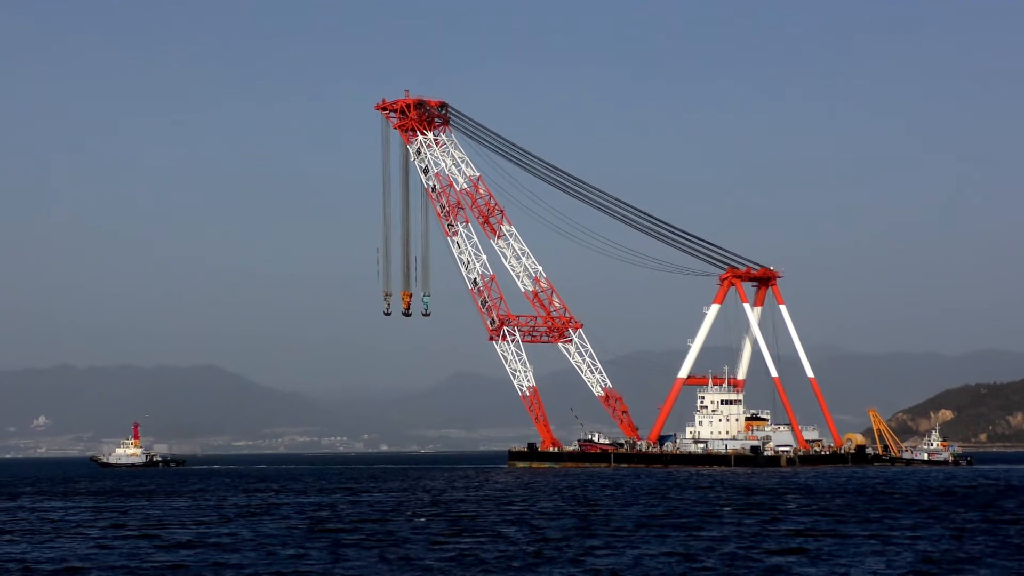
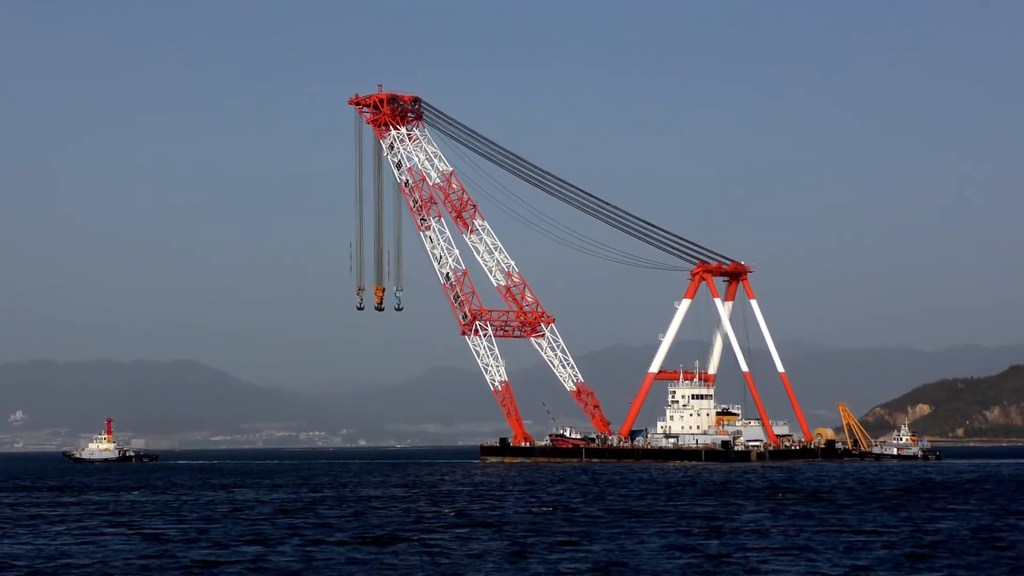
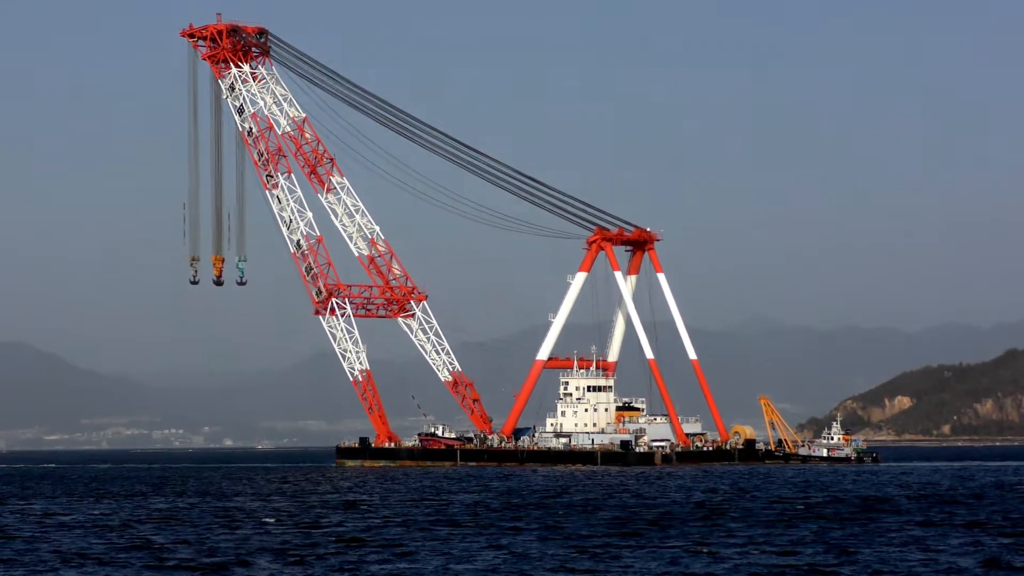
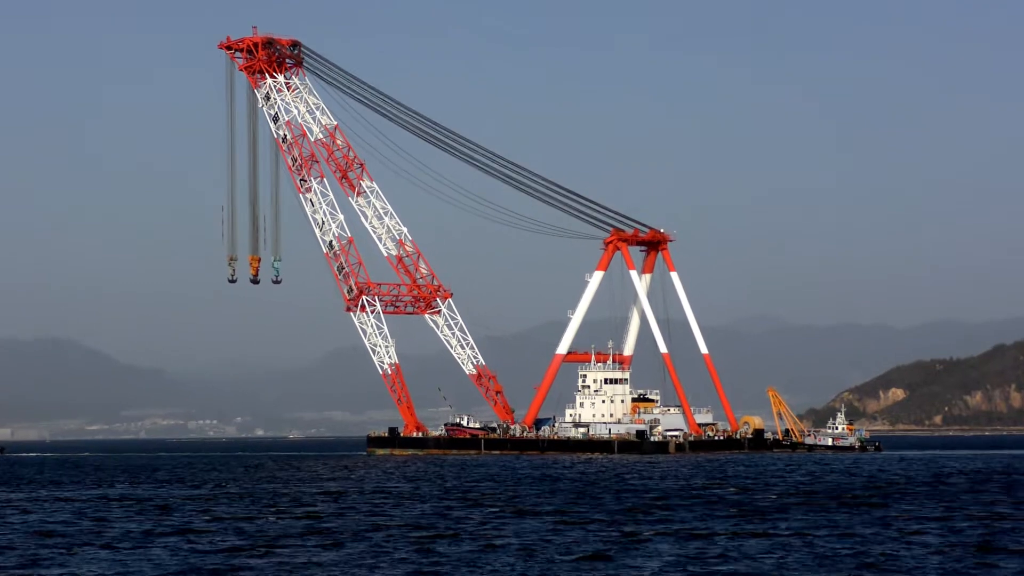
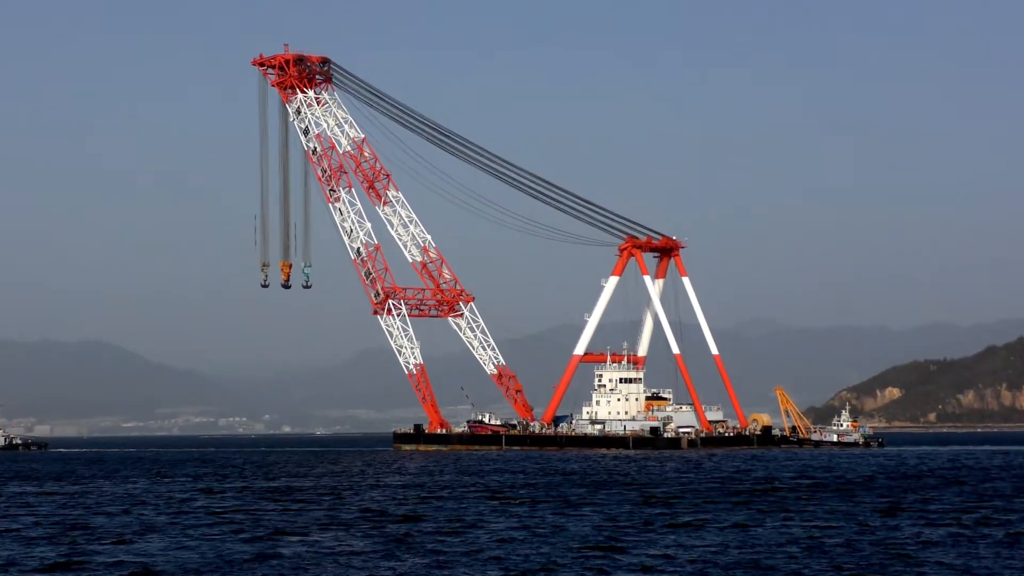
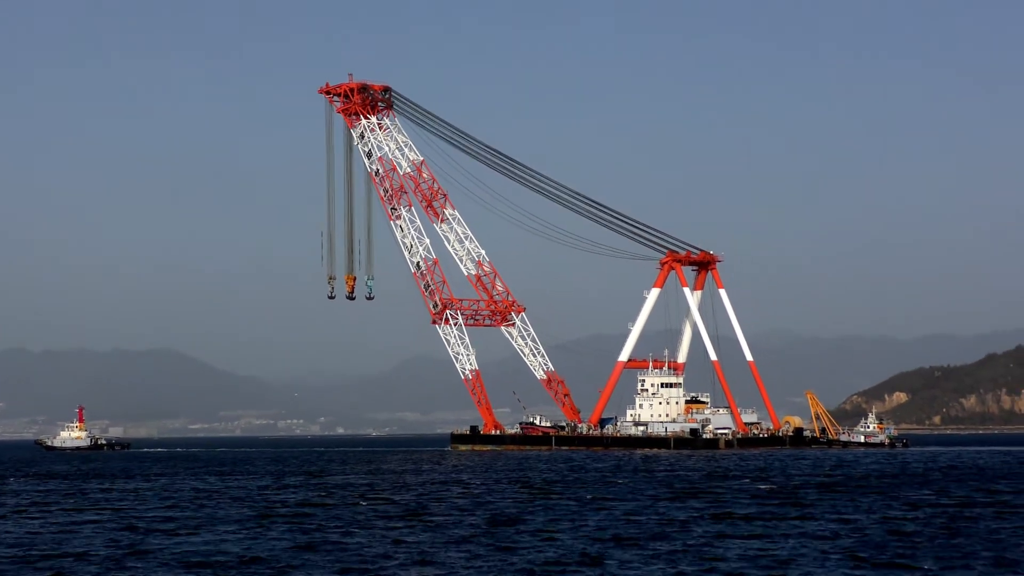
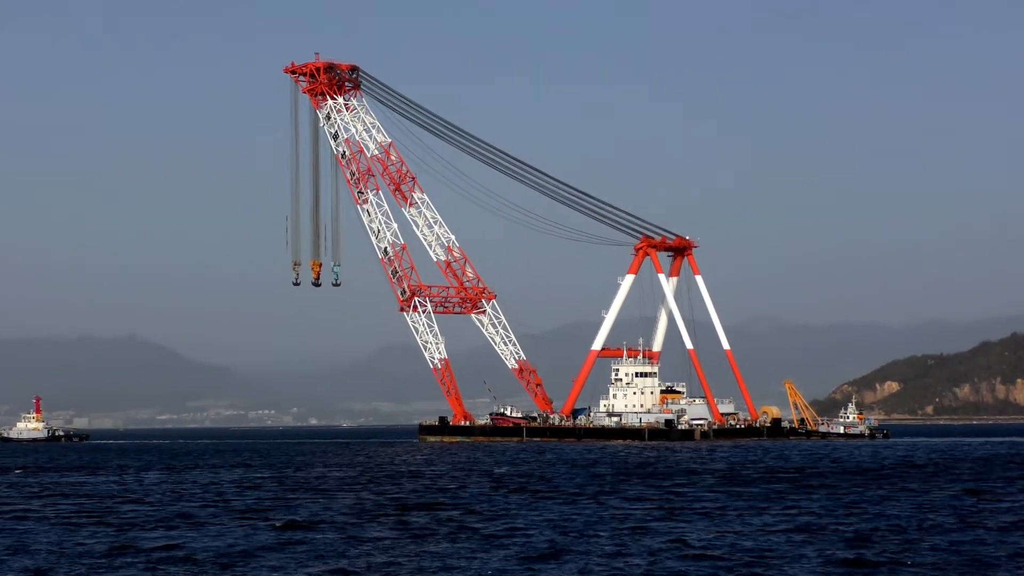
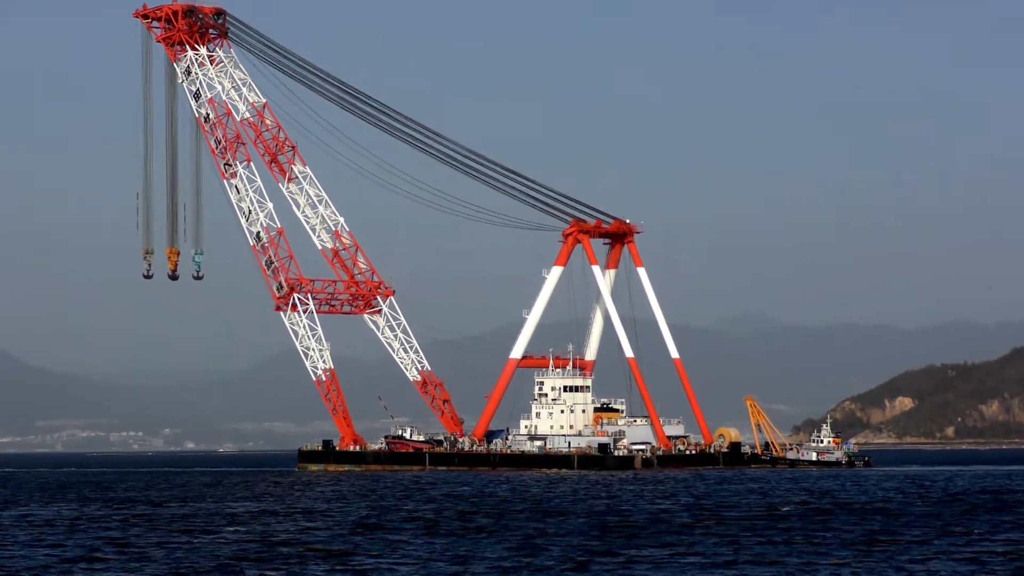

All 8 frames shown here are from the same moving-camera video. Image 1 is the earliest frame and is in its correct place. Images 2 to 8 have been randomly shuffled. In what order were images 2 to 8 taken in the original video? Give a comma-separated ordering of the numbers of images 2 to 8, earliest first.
2, 6, 7, 5, 4, 3, 8
